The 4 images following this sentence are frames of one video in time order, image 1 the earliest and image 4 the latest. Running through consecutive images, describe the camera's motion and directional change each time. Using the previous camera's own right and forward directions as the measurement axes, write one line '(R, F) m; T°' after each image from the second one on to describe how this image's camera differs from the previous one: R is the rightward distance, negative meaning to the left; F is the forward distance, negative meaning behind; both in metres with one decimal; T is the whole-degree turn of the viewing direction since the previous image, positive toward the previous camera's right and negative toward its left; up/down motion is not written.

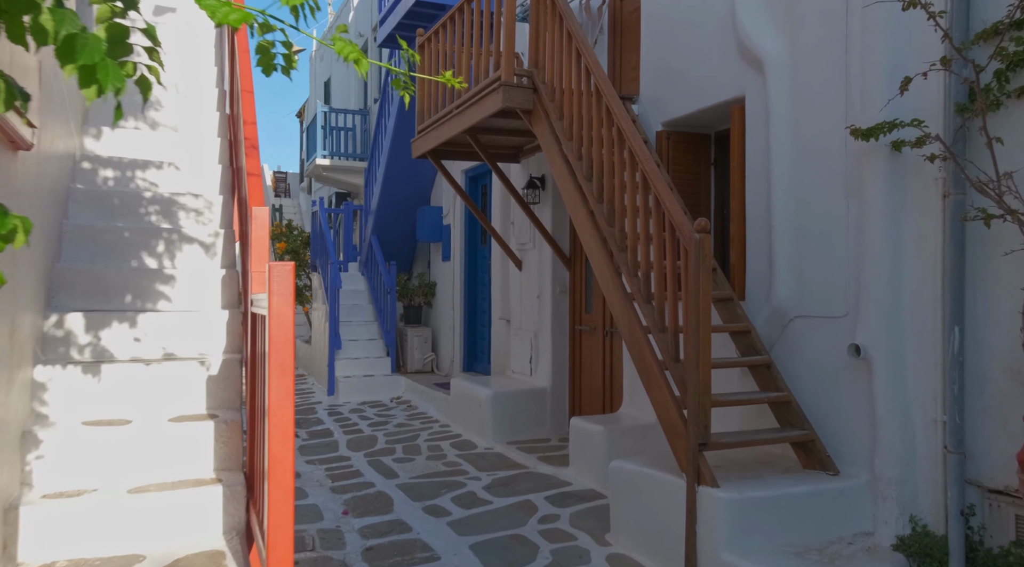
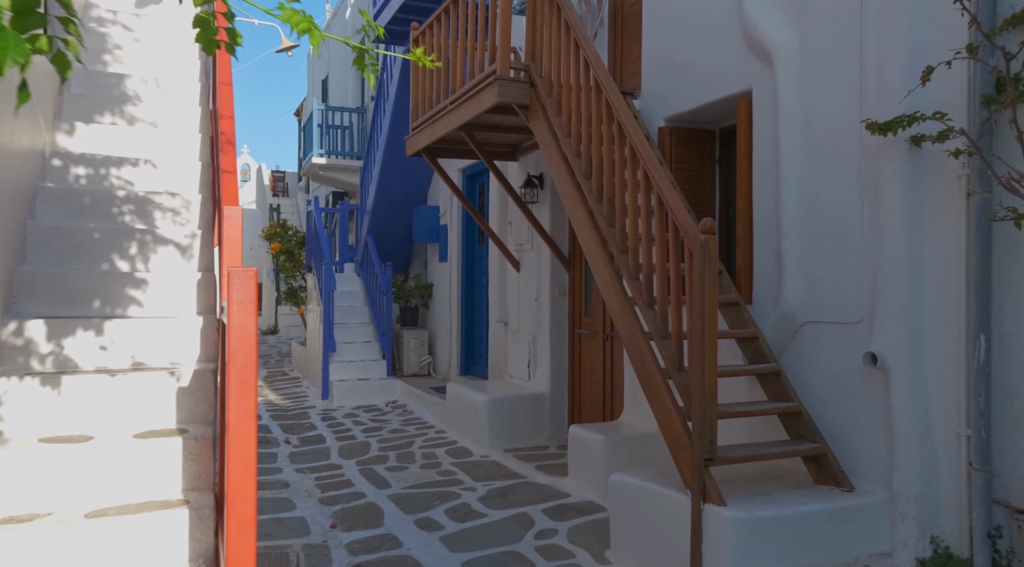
(0.0, +0.2) m; 0°
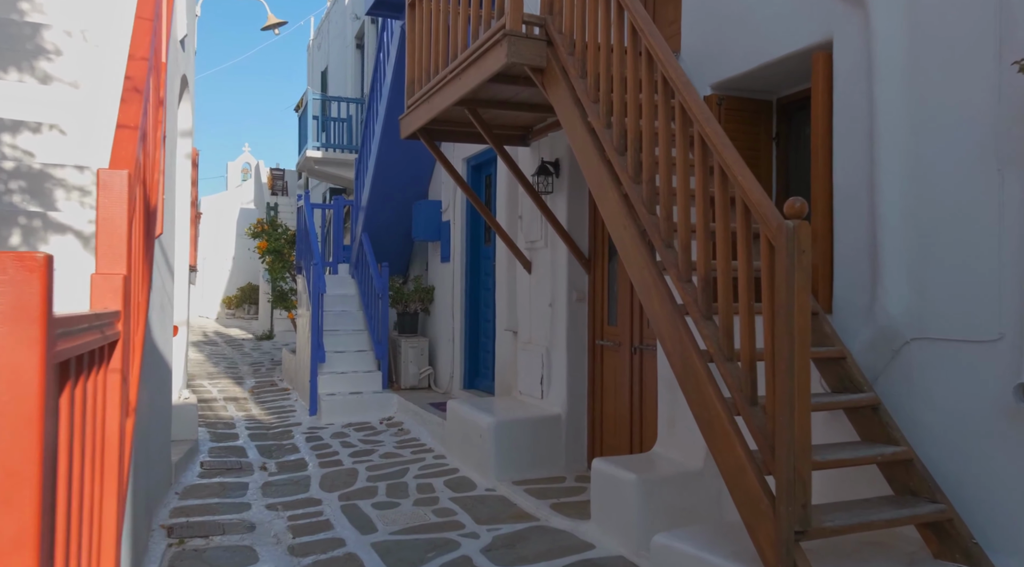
(0.0, +0.9) m; -1°
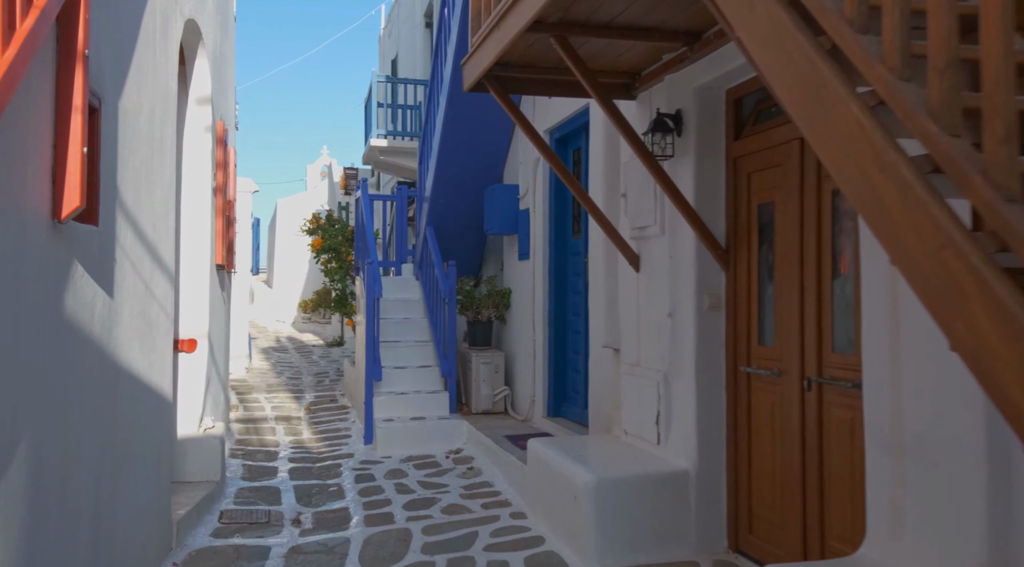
(-0.1, +1.6) m; -6°
